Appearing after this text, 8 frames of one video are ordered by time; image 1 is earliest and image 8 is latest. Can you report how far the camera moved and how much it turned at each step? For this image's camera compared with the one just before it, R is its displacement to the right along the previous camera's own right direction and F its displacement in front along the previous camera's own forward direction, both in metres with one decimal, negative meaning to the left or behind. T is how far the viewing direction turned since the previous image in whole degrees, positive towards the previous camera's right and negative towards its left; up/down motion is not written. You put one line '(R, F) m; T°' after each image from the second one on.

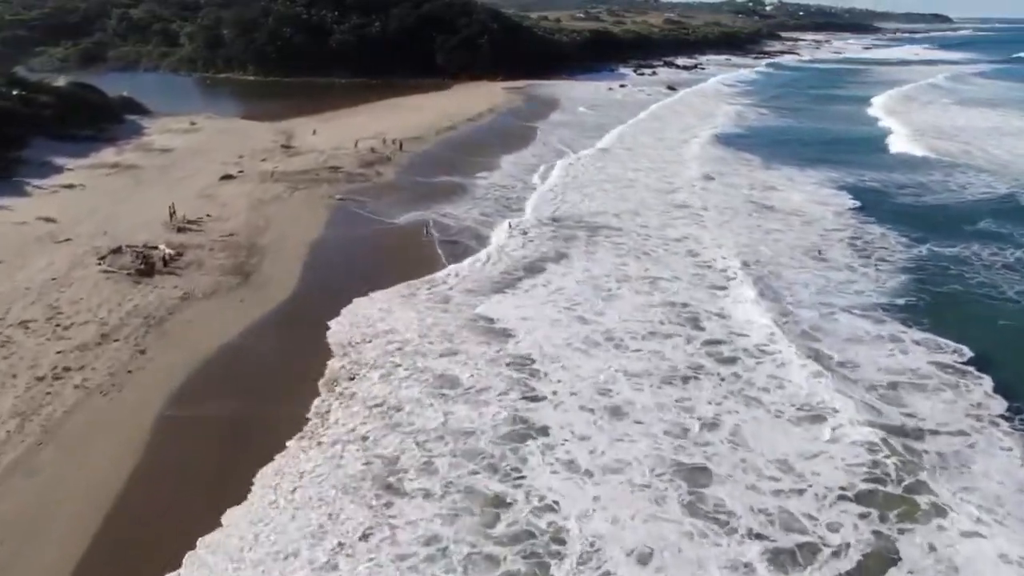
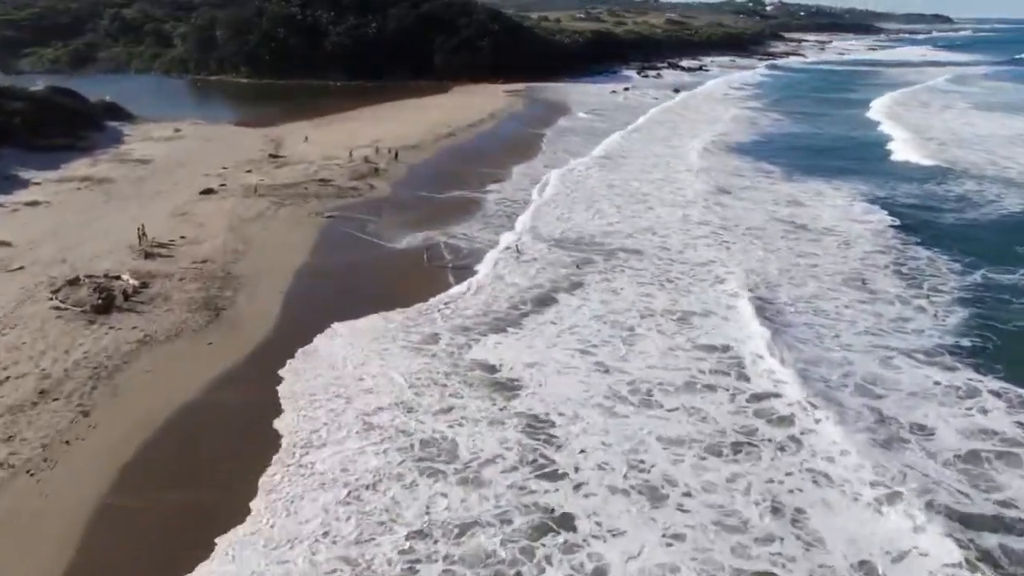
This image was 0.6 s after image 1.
(-0.2, +1.8) m; 0°
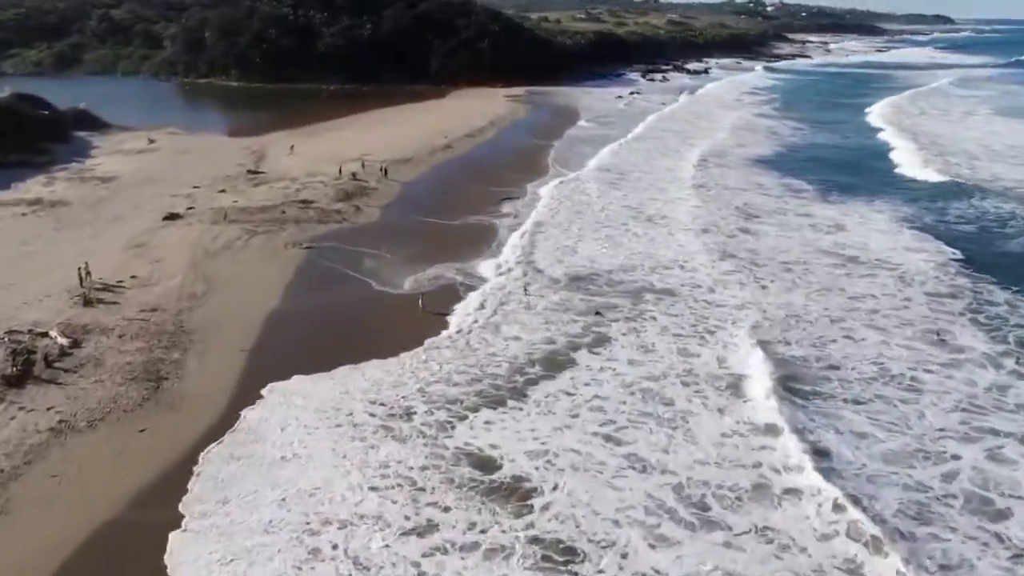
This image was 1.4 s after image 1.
(-0.2, +2.5) m; 0°
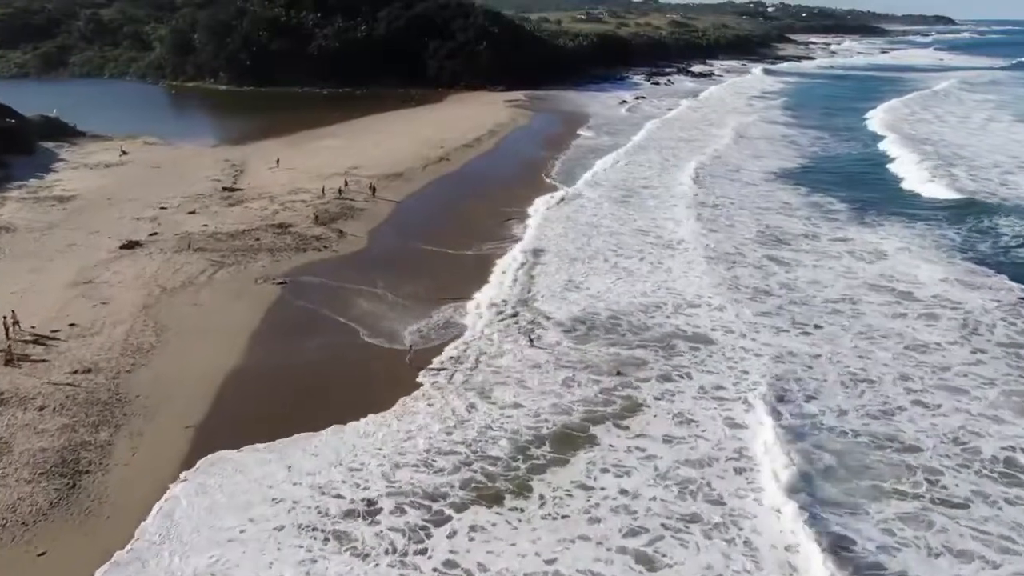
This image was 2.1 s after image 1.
(-0.1, +2.2) m; 0°
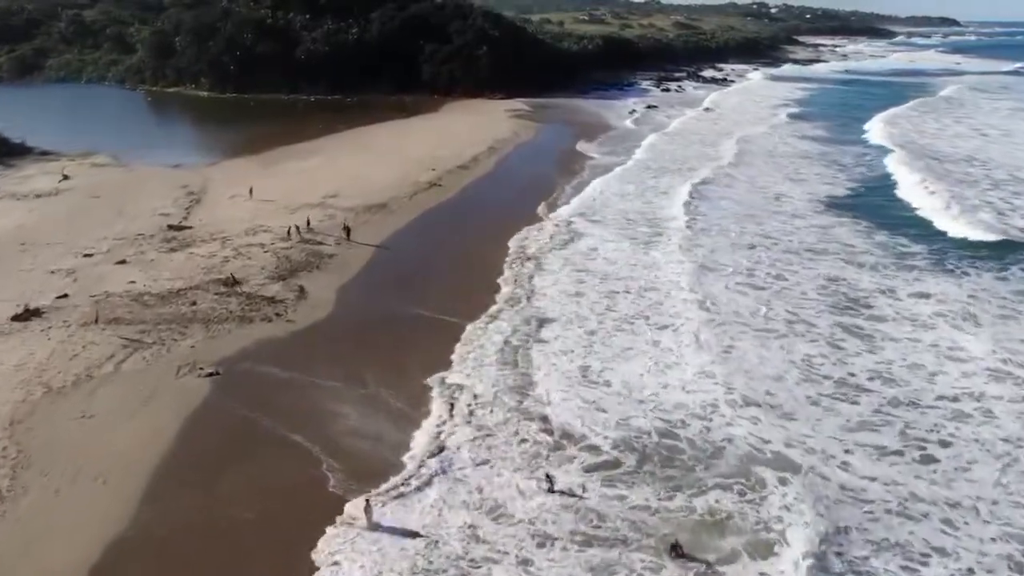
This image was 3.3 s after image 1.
(-0.1, +3.6) m; 0°
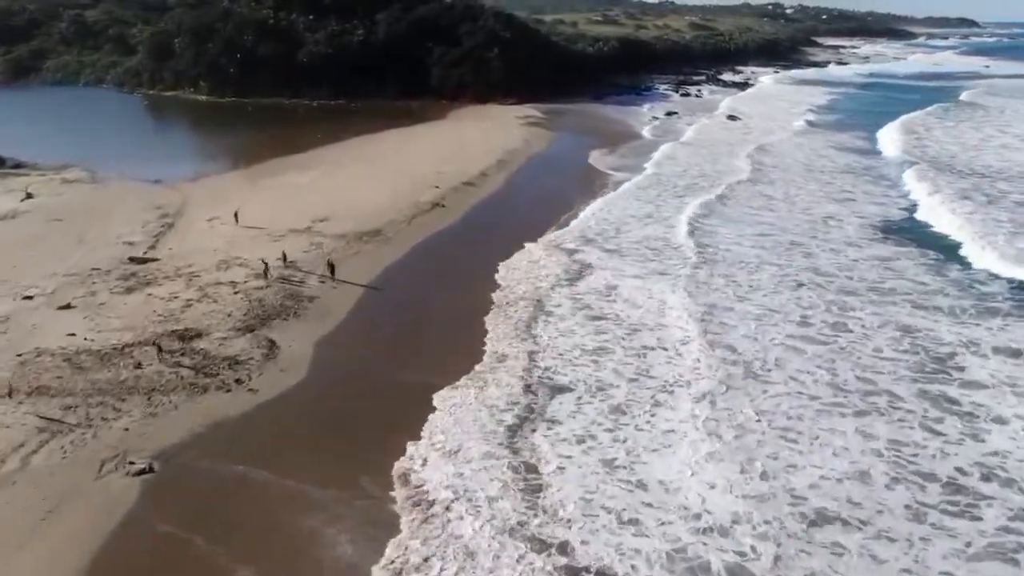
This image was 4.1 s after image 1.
(0.0, +2.4) m; -1°
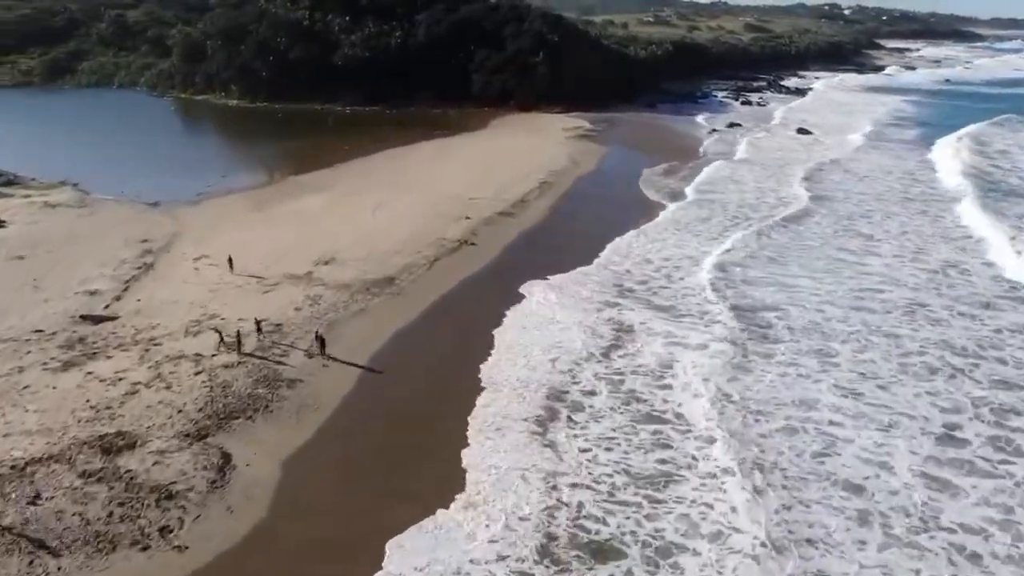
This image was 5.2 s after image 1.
(0.0, +3.3) m; -3°
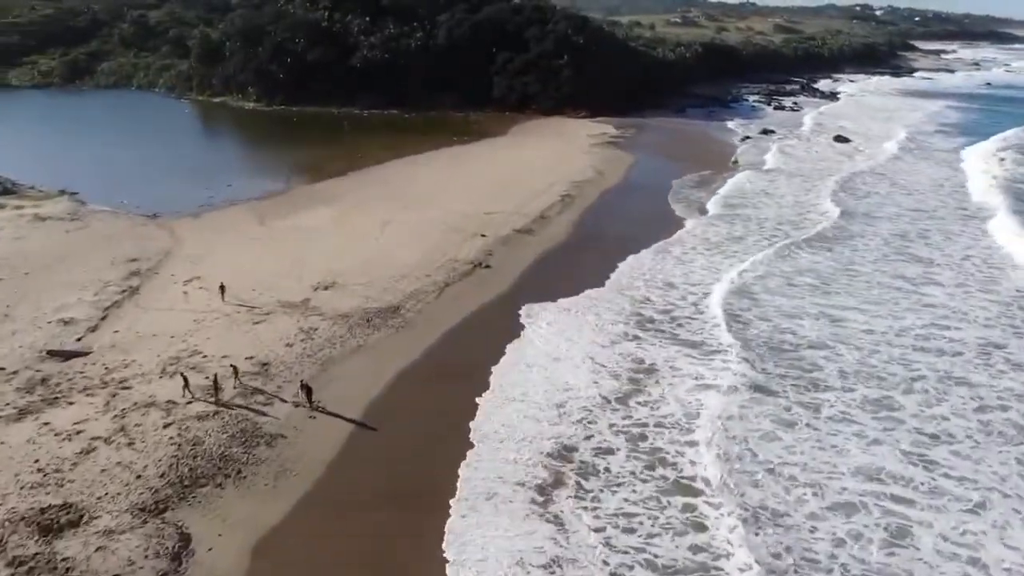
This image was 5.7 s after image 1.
(+0.1, +1.5) m; -2°
